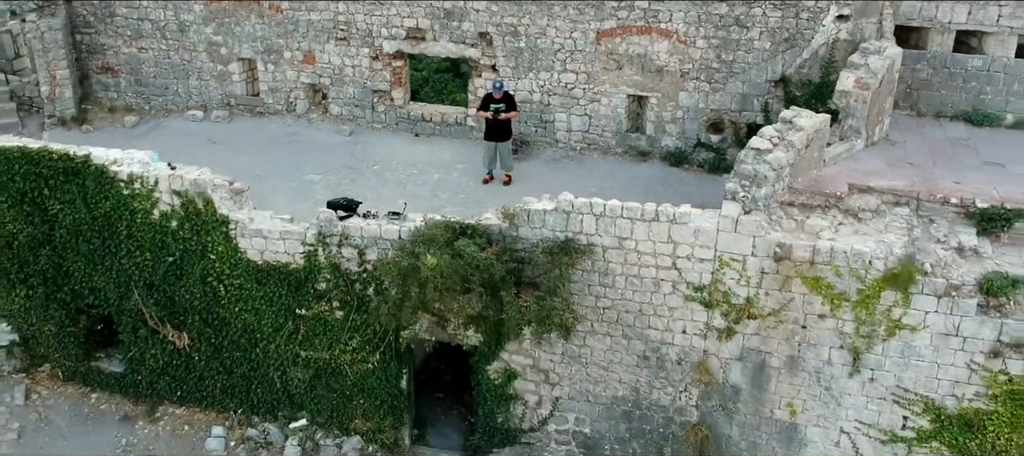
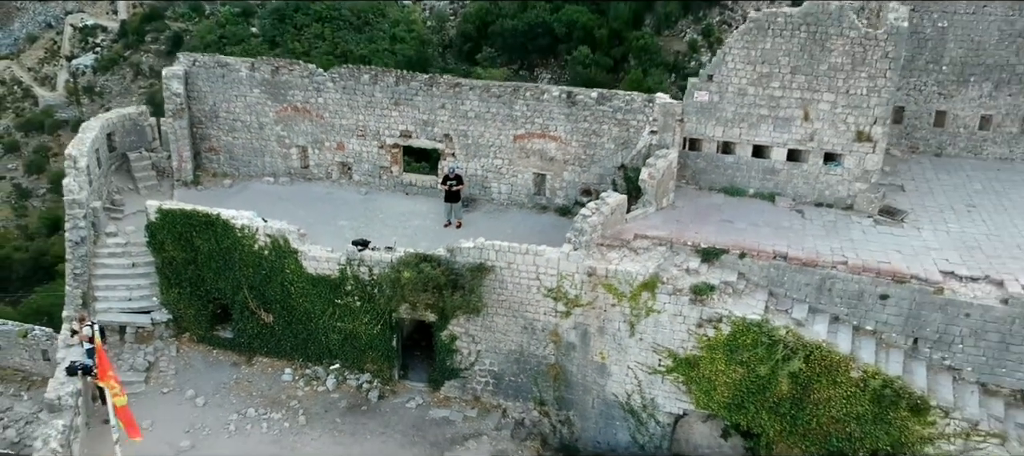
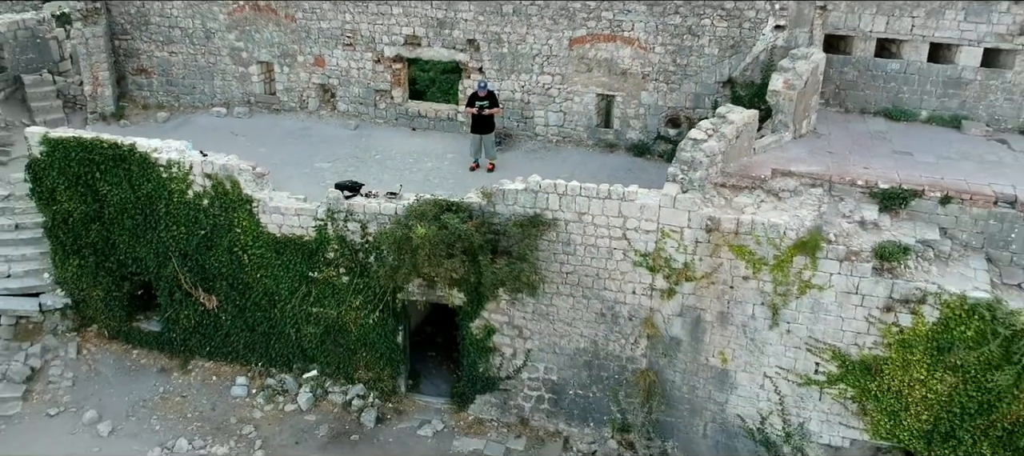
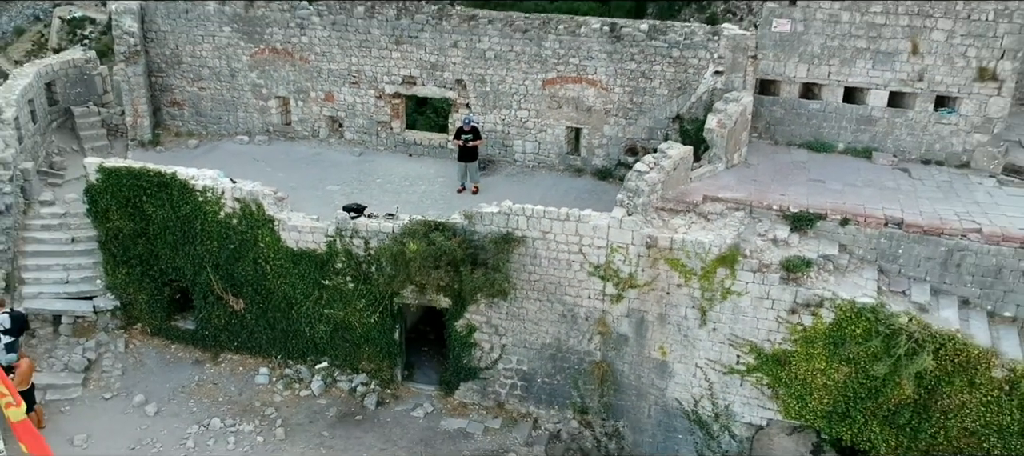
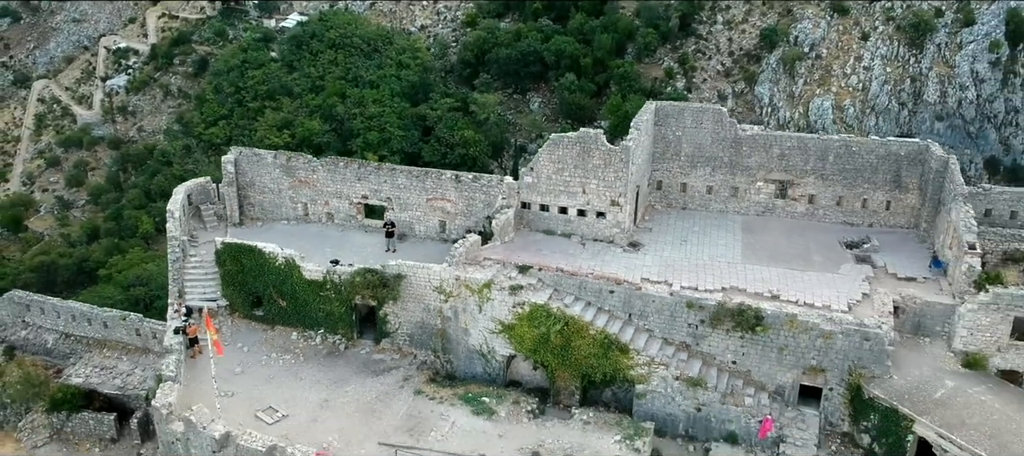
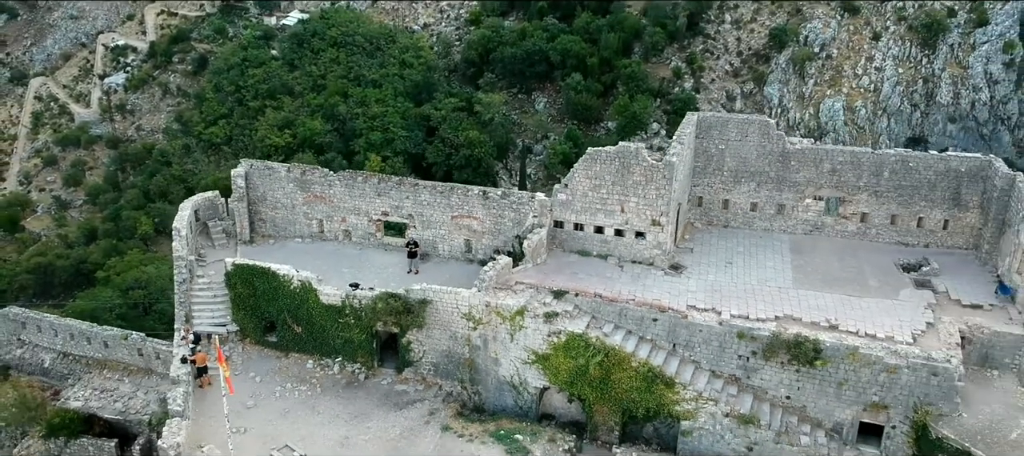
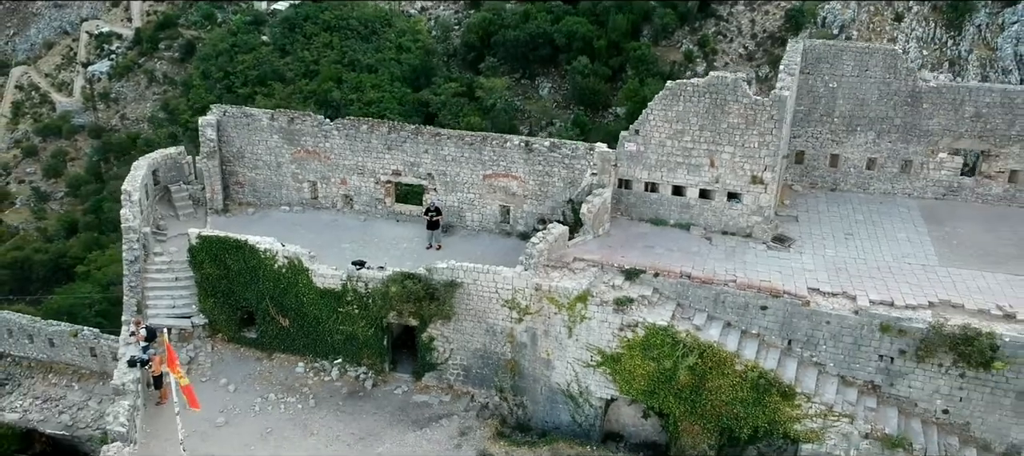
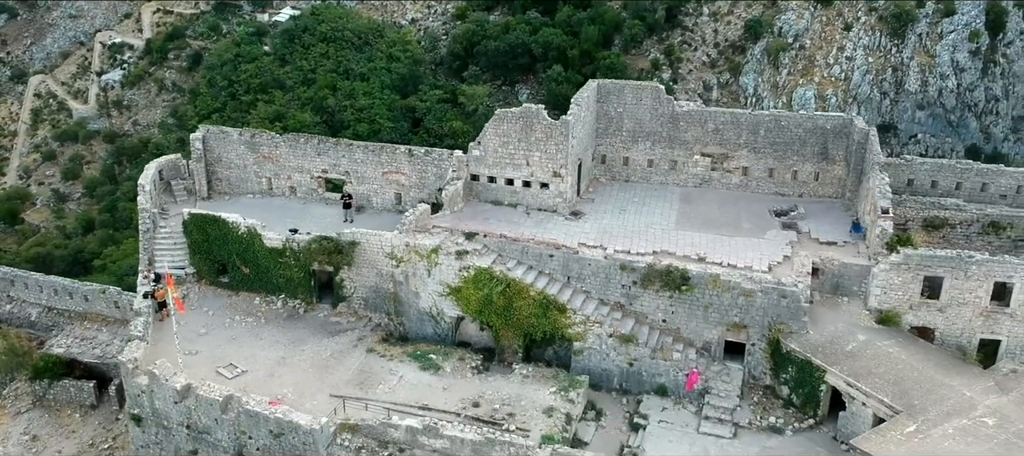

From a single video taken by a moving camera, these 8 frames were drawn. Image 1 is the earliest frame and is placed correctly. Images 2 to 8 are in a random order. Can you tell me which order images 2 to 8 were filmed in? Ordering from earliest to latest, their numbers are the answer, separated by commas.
3, 4, 2, 7, 6, 5, 8
